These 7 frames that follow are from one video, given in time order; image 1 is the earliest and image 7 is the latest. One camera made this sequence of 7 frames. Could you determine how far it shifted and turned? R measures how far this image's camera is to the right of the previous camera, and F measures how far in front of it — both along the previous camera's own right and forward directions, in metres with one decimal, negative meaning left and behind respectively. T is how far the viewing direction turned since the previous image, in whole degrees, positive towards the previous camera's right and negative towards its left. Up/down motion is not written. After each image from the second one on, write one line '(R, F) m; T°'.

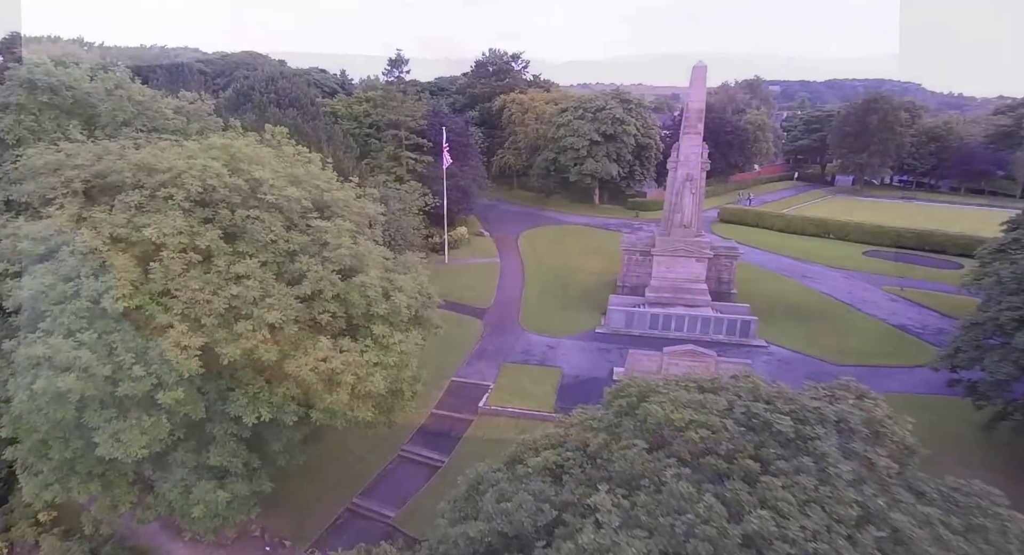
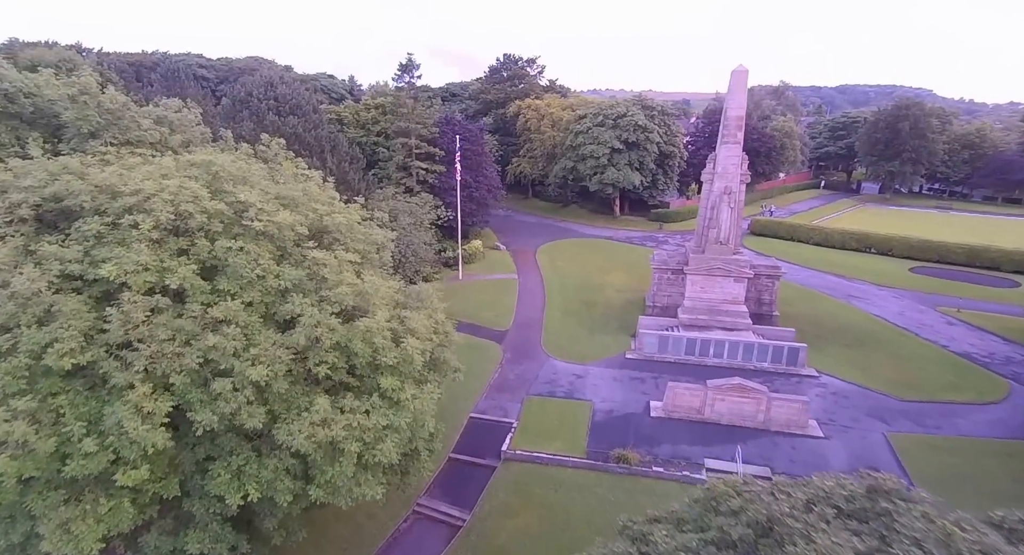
(-0.5, +2.3) m; -1°
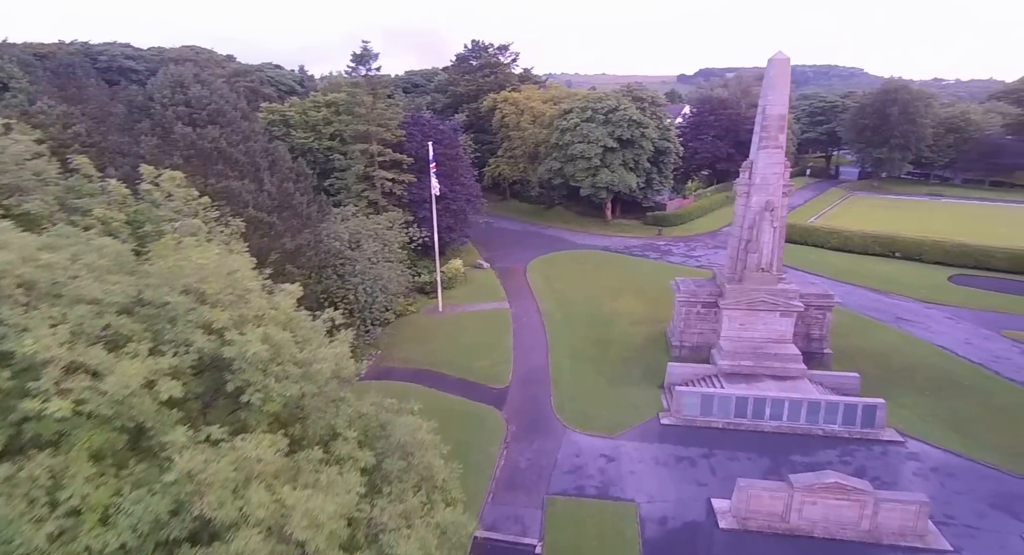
(-1.0, +5.8) m; +3°
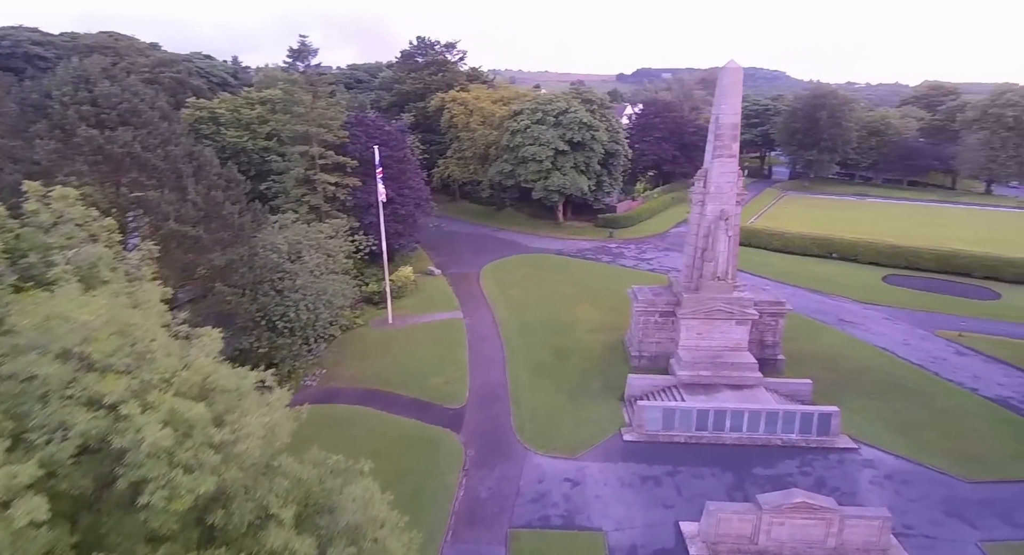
(-0.4, +1.1) m; +5°
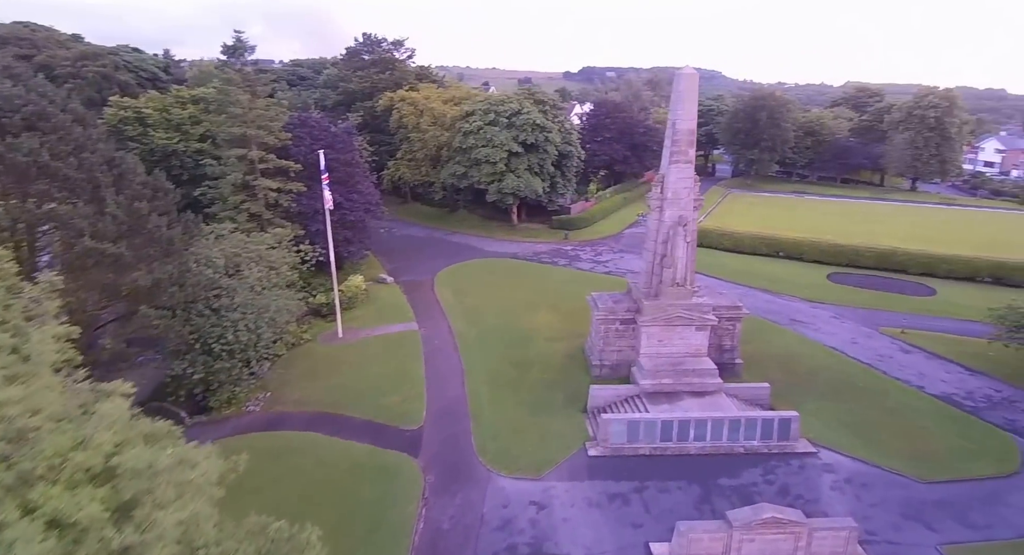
(-0.3, +0.9) m; +5°
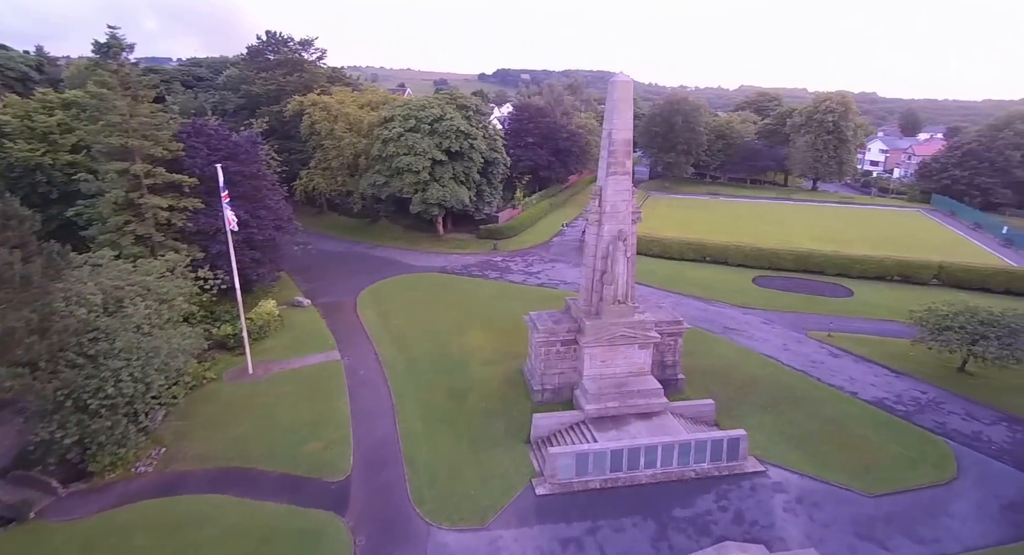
(-0.3, +1.8) m; +7°
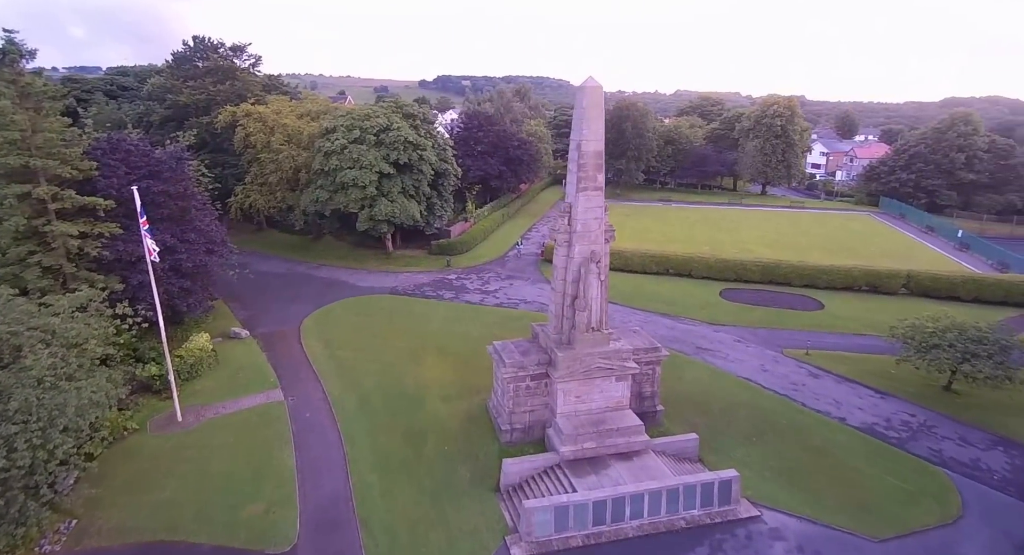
(-0.2, +2.3) m; +4°
